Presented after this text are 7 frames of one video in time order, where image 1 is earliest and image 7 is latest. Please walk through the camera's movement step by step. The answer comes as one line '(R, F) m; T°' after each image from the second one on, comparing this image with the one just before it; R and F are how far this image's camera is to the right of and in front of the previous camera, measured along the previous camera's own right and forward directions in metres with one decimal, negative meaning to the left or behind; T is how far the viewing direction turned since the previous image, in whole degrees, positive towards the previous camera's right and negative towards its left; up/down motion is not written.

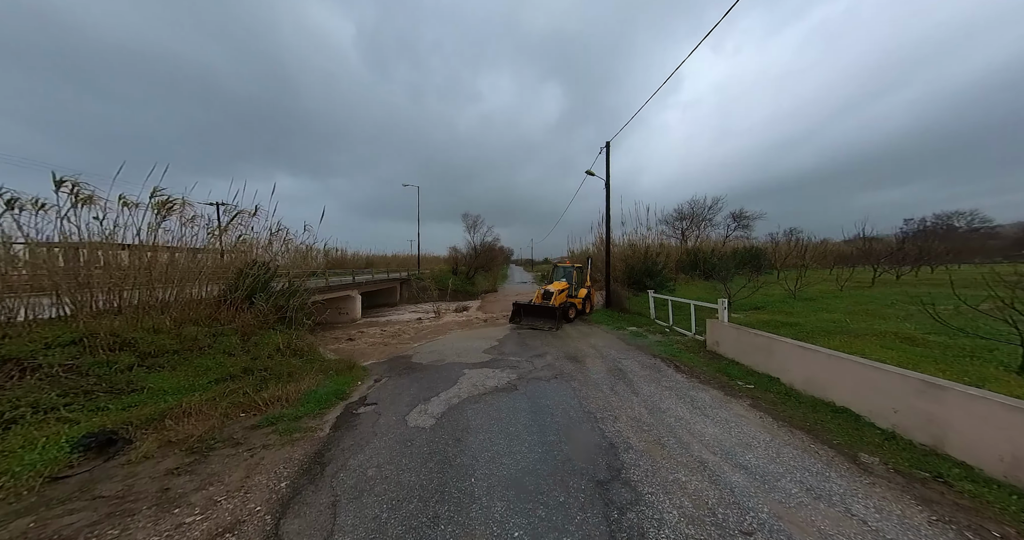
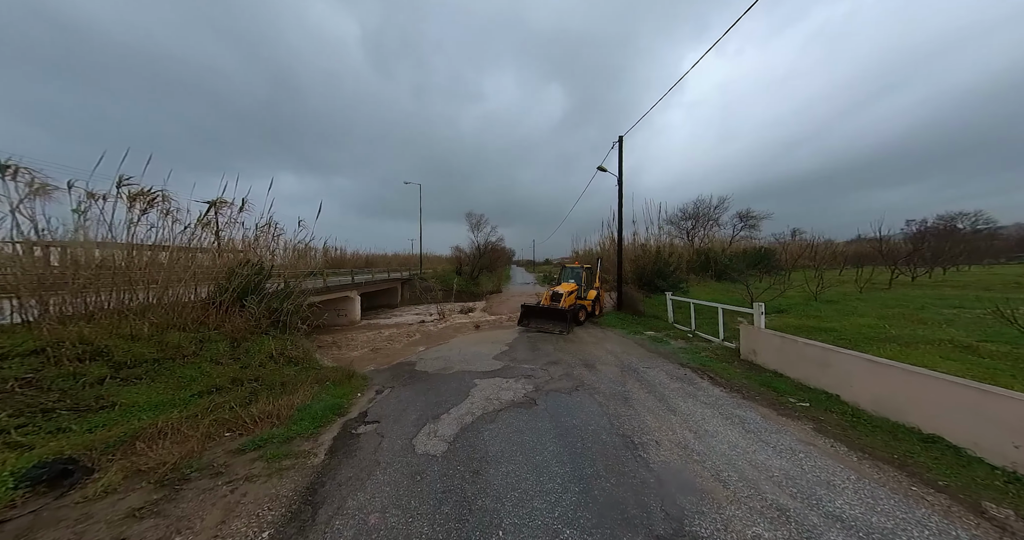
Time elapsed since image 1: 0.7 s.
(-0.3, +0.6) m; 0°
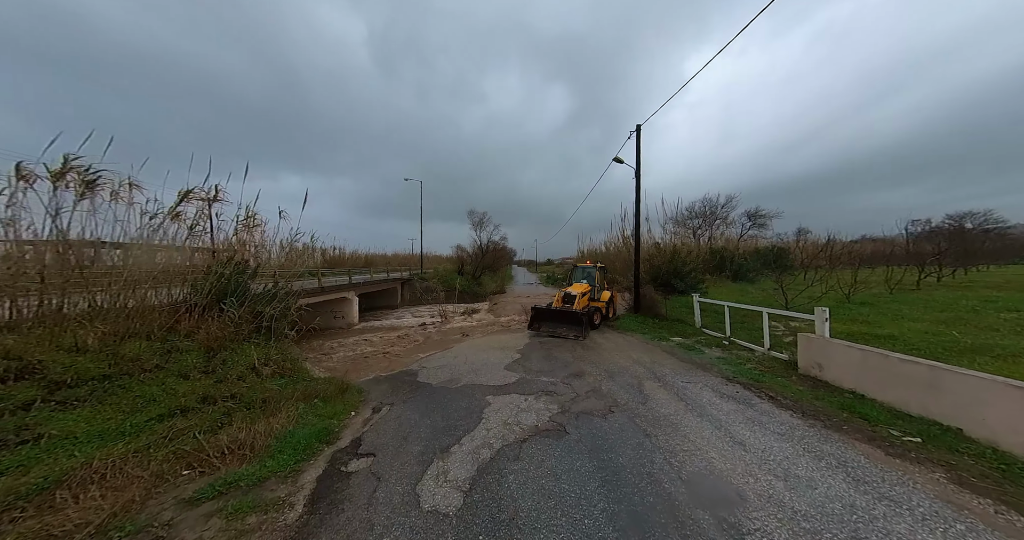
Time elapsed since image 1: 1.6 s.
(-0.3, +0.9) m; 0°
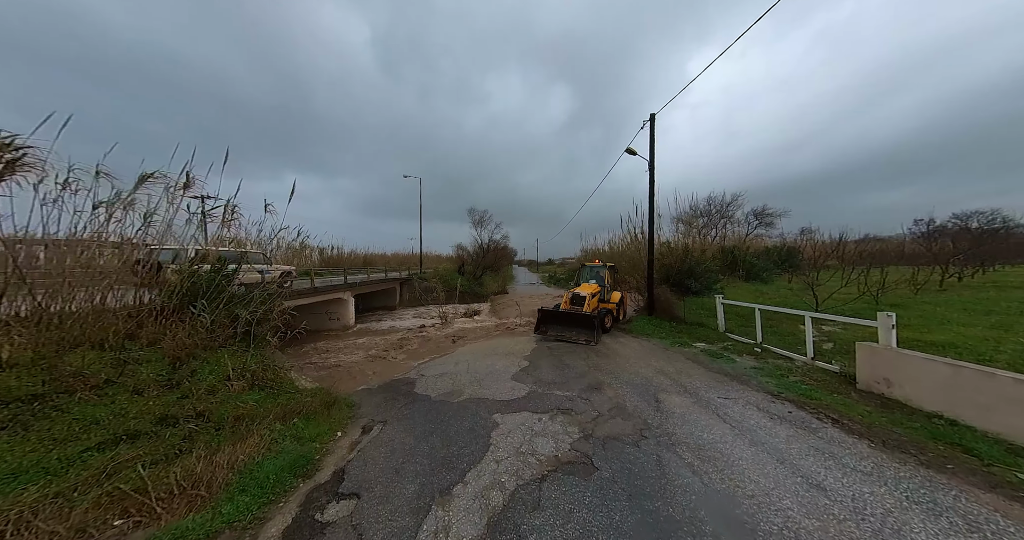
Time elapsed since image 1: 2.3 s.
(-0.2, +0.8) m; 0°
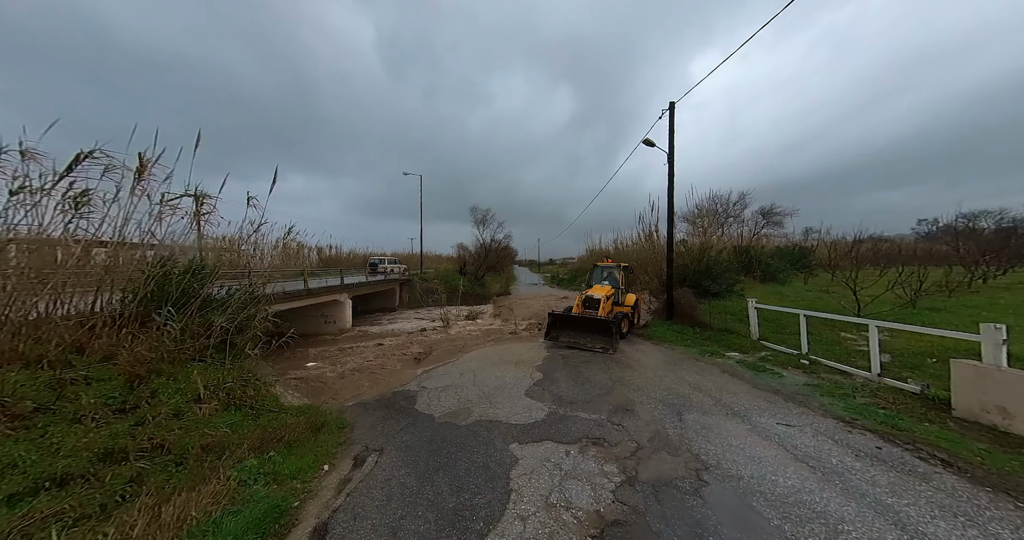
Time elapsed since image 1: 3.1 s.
(-0.3, +0.8) m; 0°
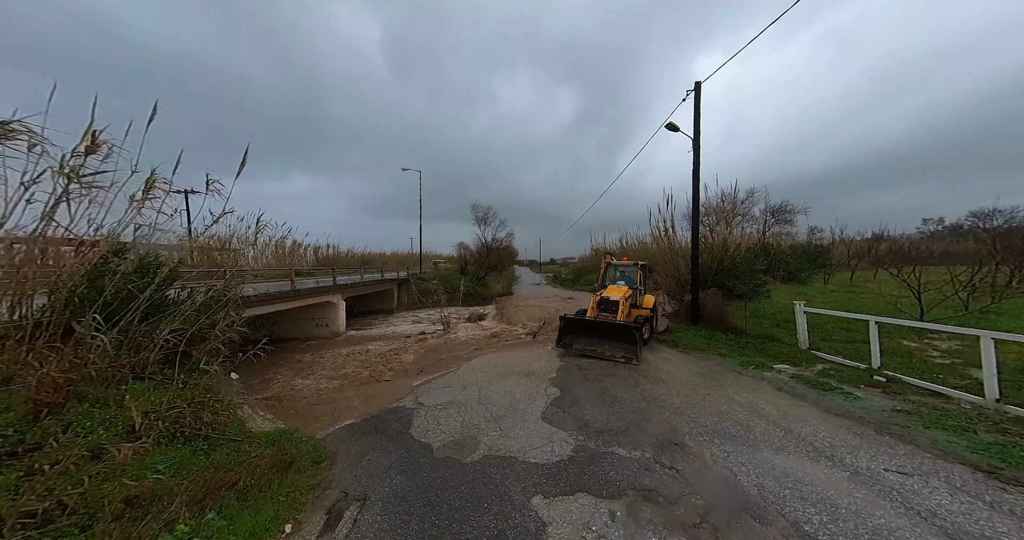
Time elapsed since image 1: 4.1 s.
(-0.2, +1.0) m; 0°
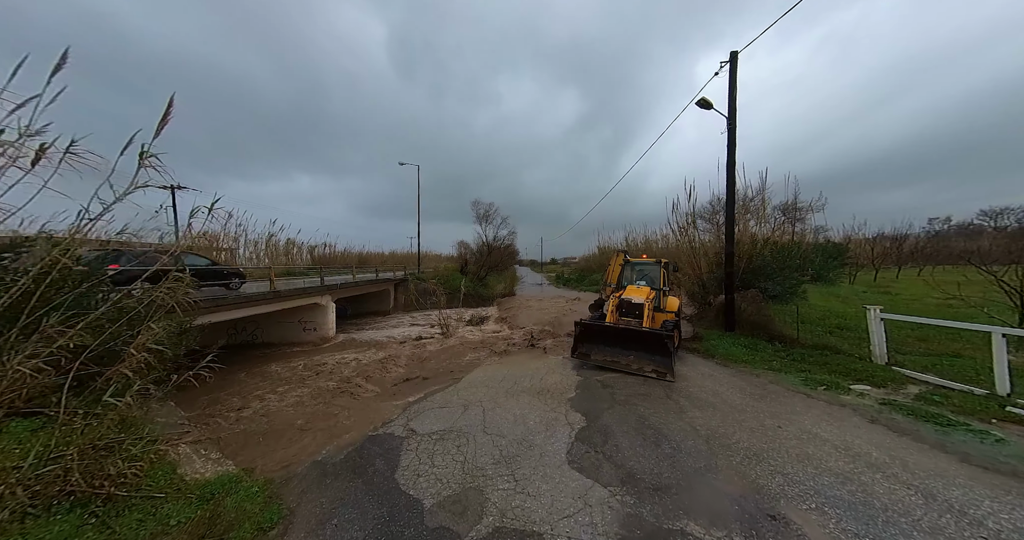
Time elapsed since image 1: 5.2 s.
(-0.2, +1.2) m; 0°
